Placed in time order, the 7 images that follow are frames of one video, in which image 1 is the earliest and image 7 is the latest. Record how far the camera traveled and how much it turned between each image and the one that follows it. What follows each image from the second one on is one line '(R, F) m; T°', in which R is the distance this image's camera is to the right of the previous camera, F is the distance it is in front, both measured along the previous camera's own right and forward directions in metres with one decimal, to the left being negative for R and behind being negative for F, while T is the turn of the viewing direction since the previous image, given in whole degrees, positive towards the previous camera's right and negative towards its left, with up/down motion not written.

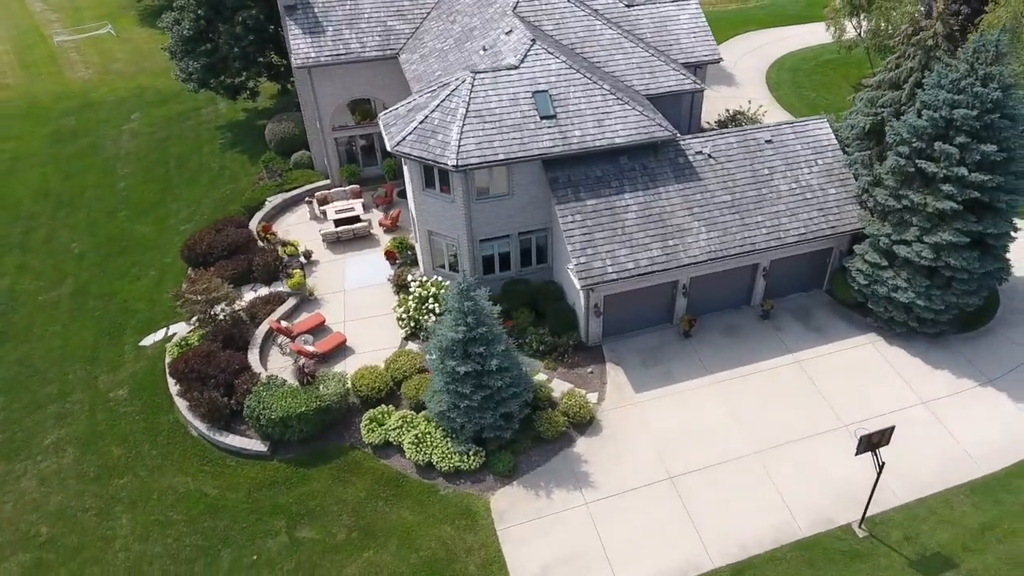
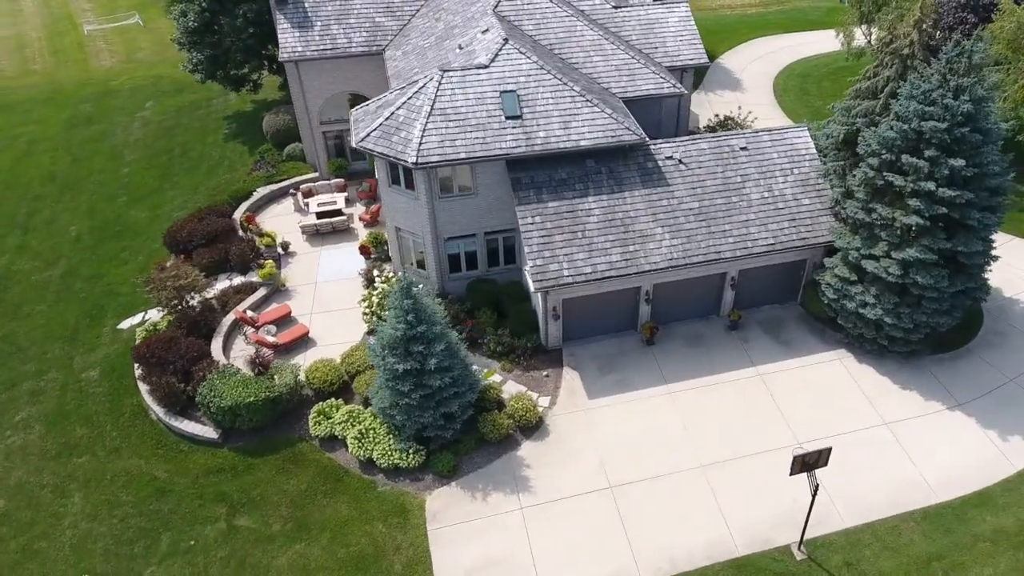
(+2.4, +0.2) m; -3°
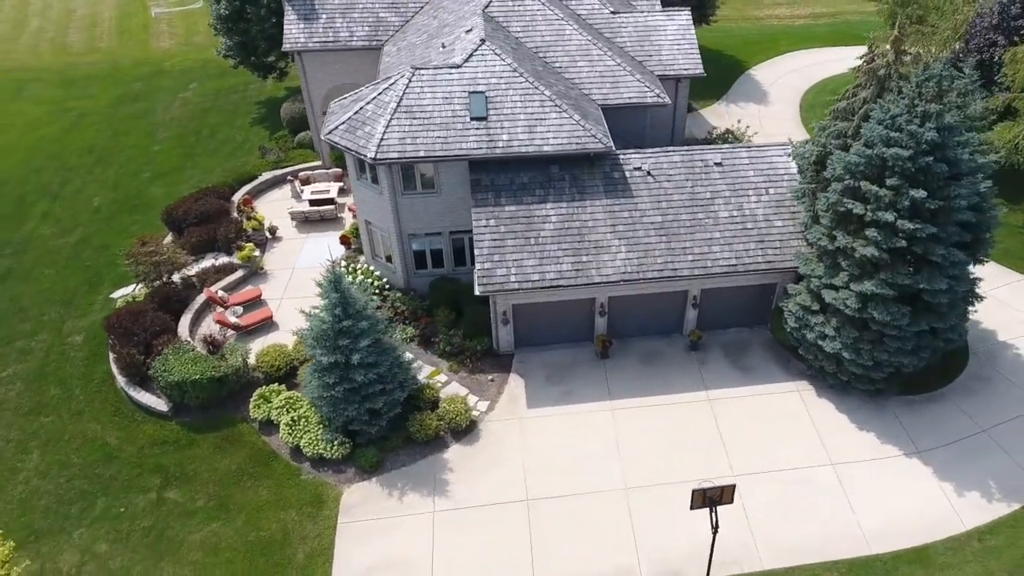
(+3.5, +0.3) m; -6°
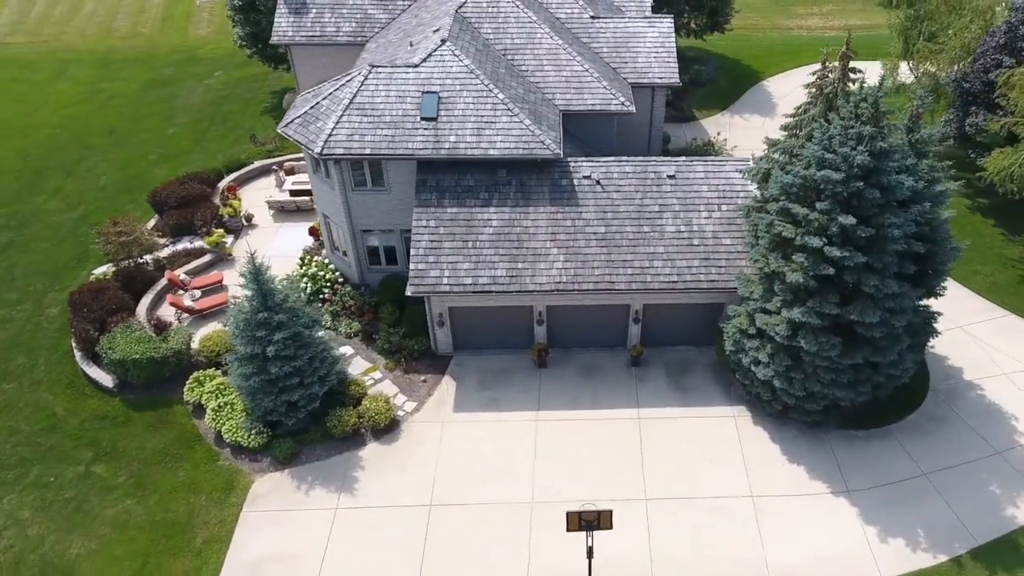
(+3.5, +0.4) m; -5°
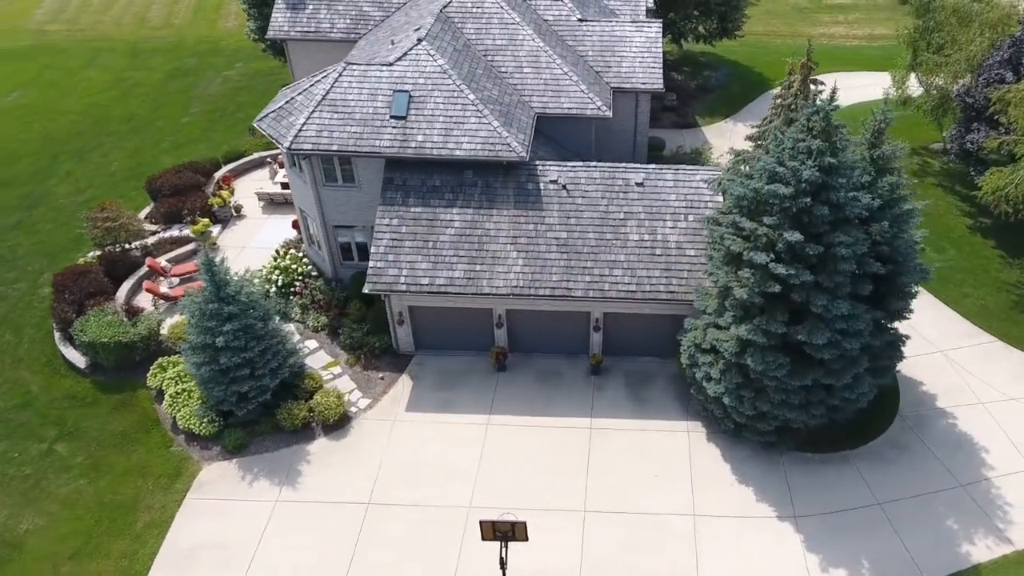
(+2.3, +0.2) m; -3°
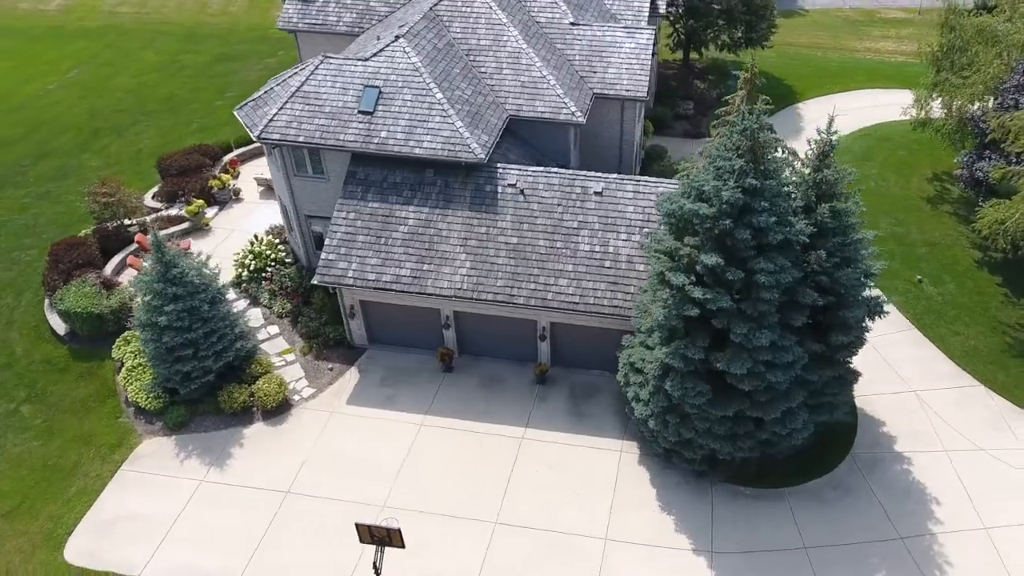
(+3.4, +0.4) m; -6°
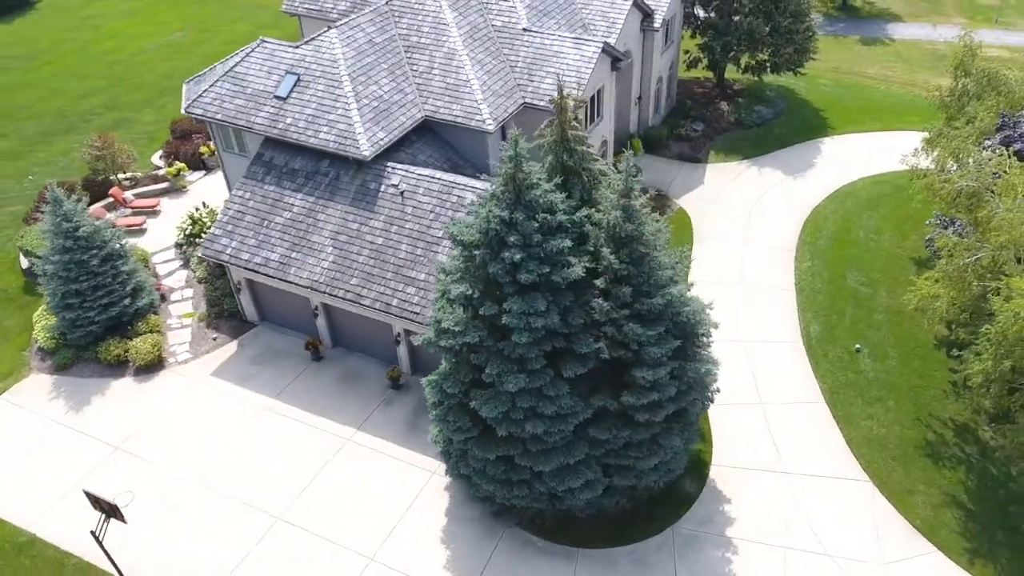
(+7.6, +1.3) m; -11°
